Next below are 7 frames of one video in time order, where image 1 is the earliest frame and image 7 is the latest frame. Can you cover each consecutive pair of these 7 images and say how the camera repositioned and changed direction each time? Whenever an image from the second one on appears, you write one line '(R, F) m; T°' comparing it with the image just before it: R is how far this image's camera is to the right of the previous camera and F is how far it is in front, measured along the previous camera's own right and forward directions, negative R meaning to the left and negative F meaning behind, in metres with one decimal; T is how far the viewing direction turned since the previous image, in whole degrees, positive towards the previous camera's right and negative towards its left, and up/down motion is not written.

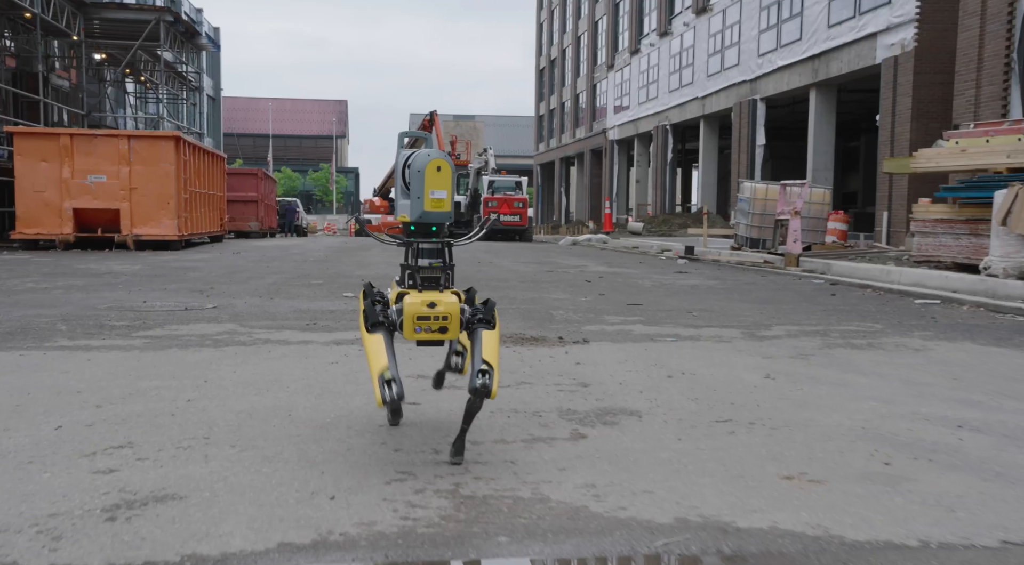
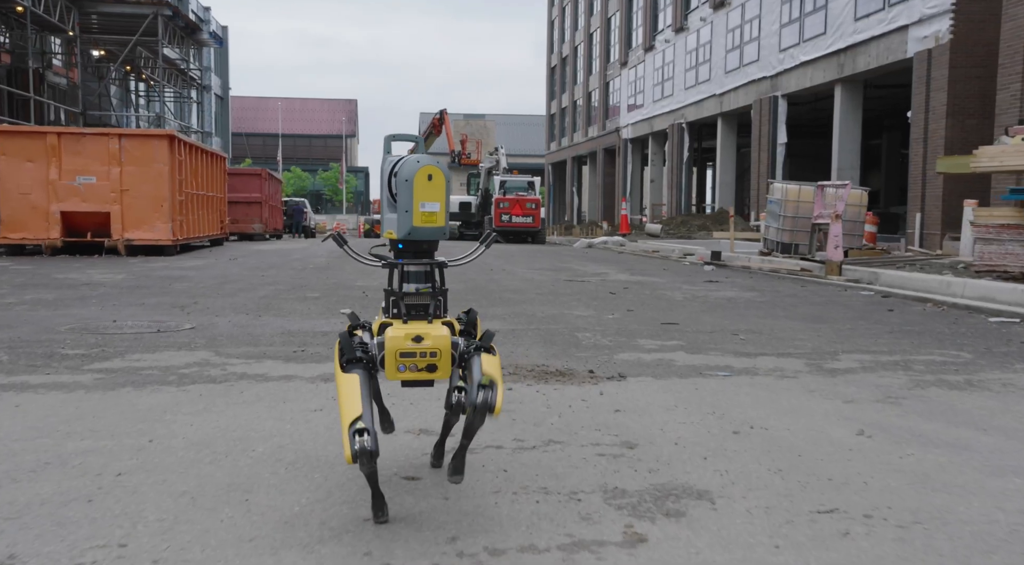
(-0.1, +1.3) m; -1°
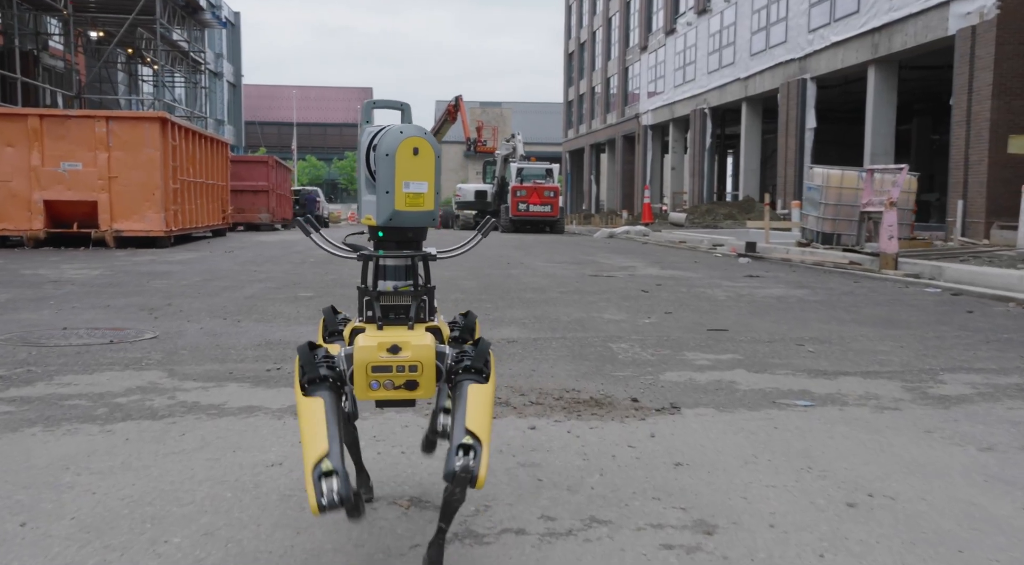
(0.0, +1.5) m; -1°
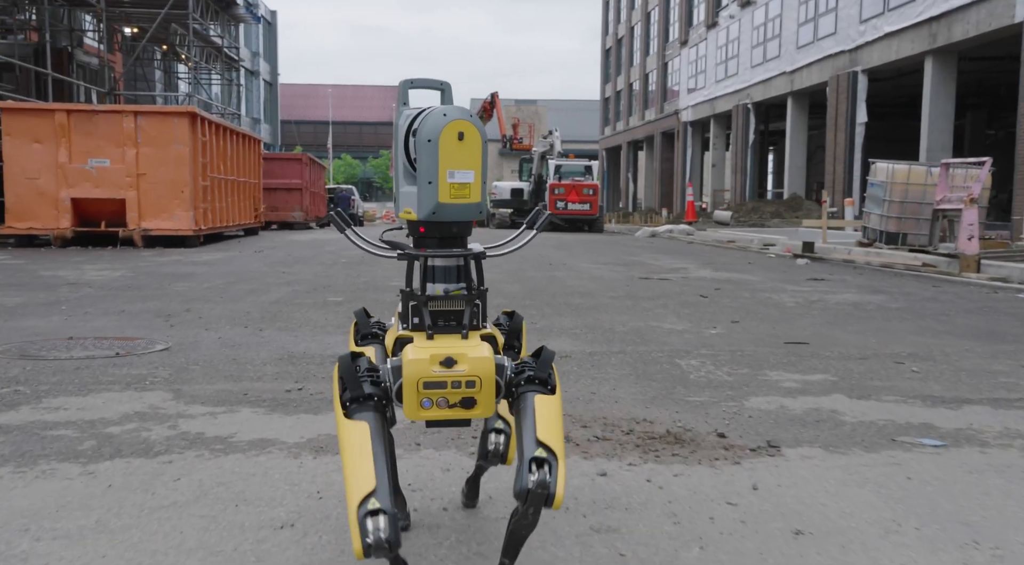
(-0.1, +0.9) m; -2°
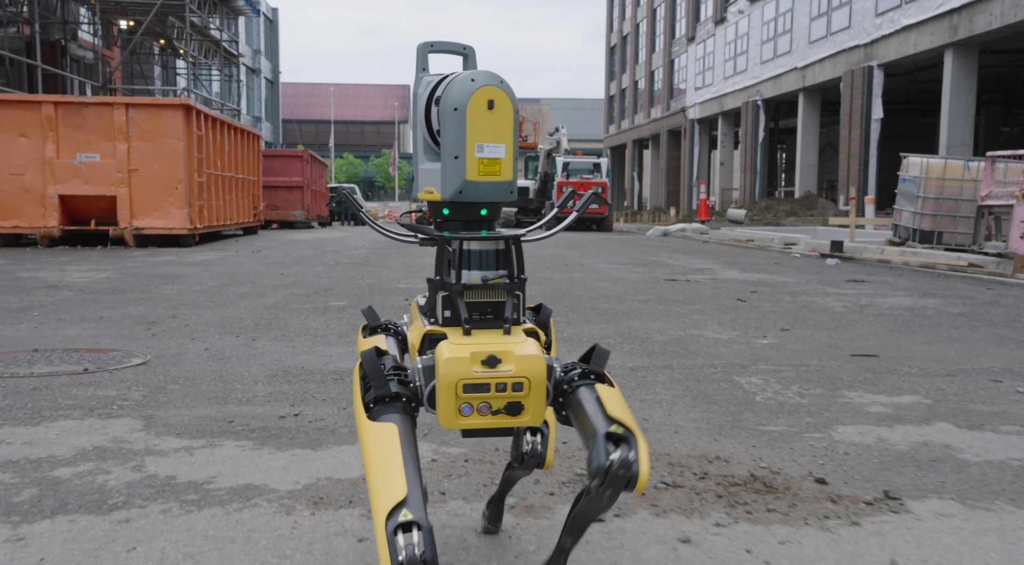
(-0.2, +0.9) m; 0°
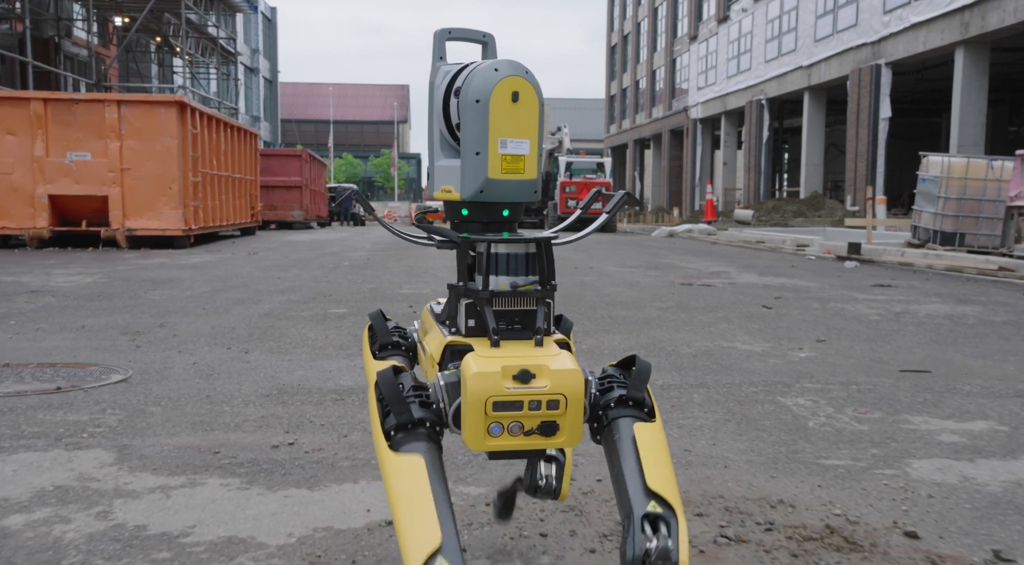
(-0.1, +0.6) m; 0°
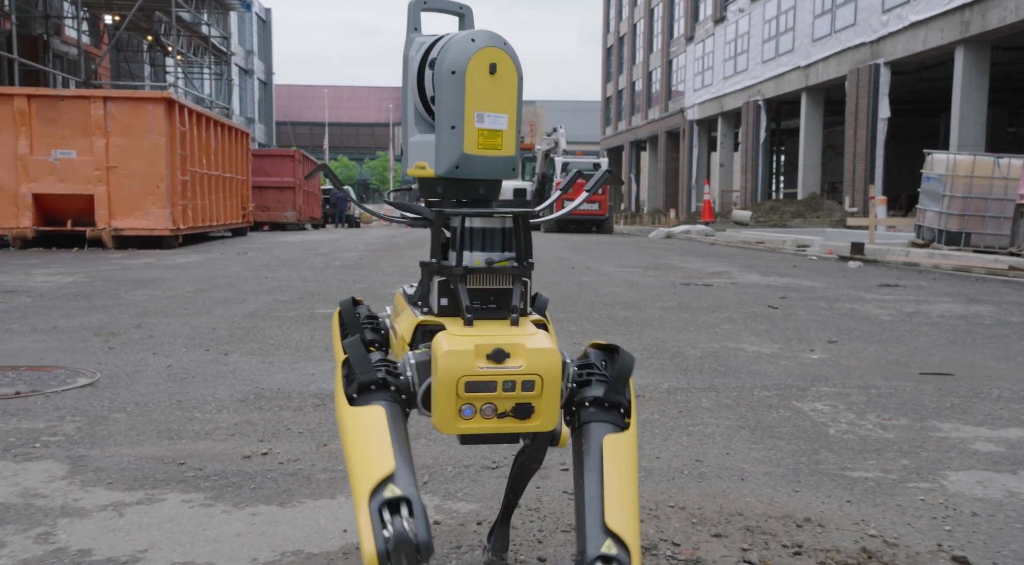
(0.0, +0.4) m; 0°
